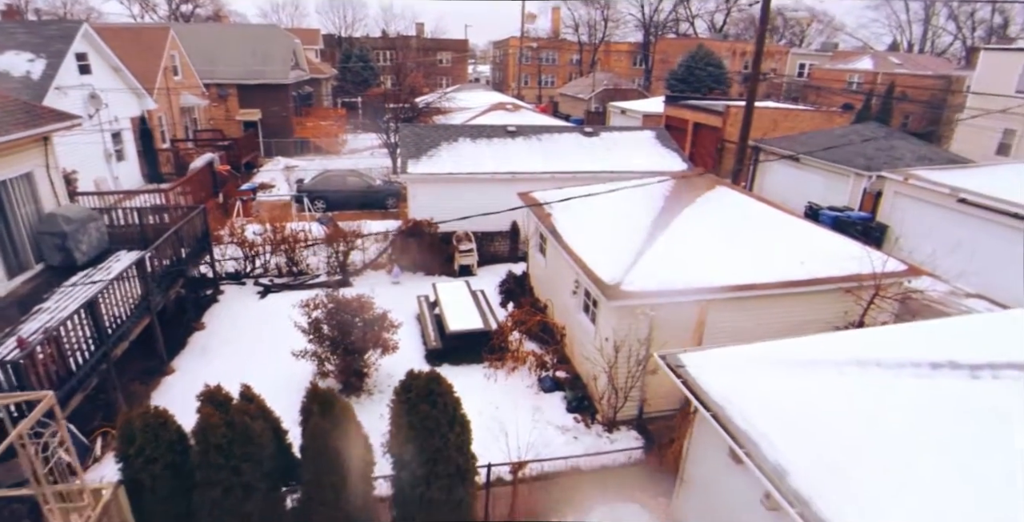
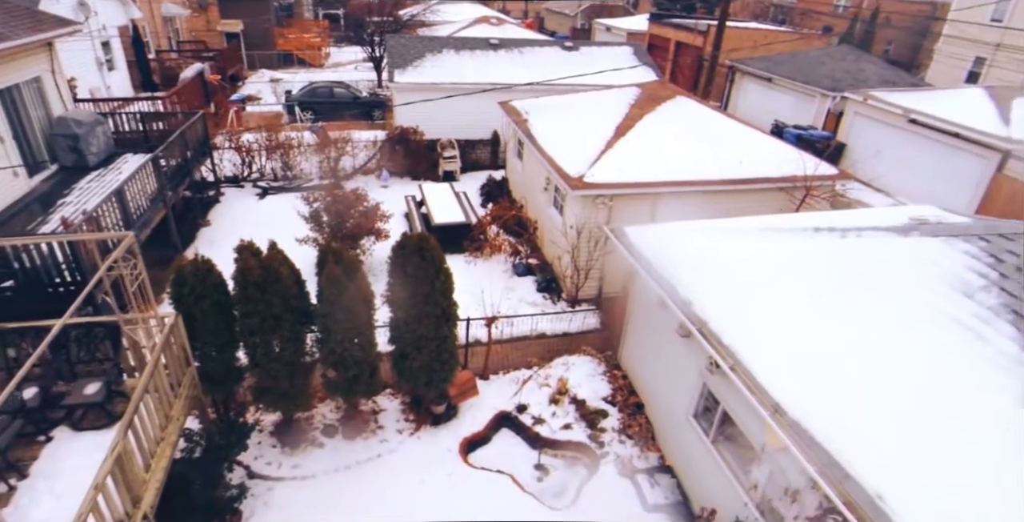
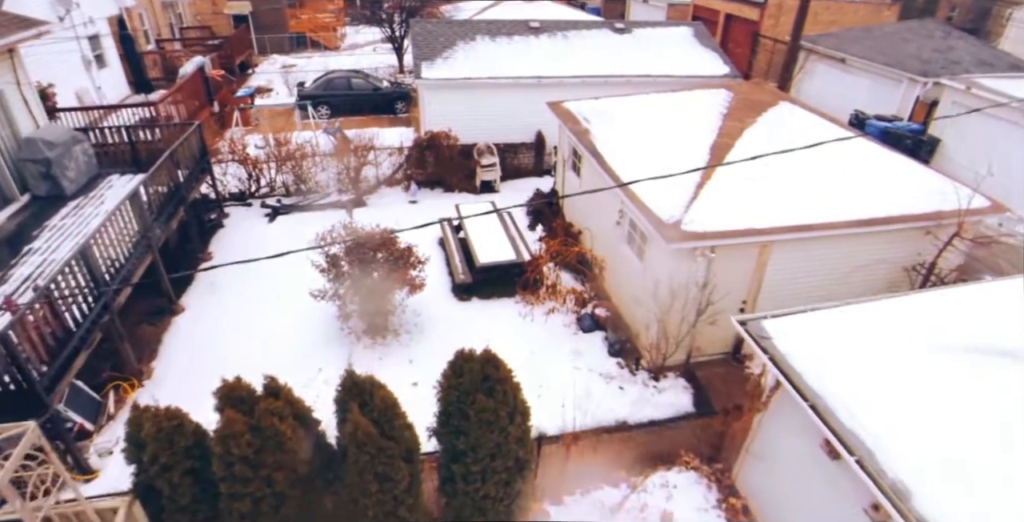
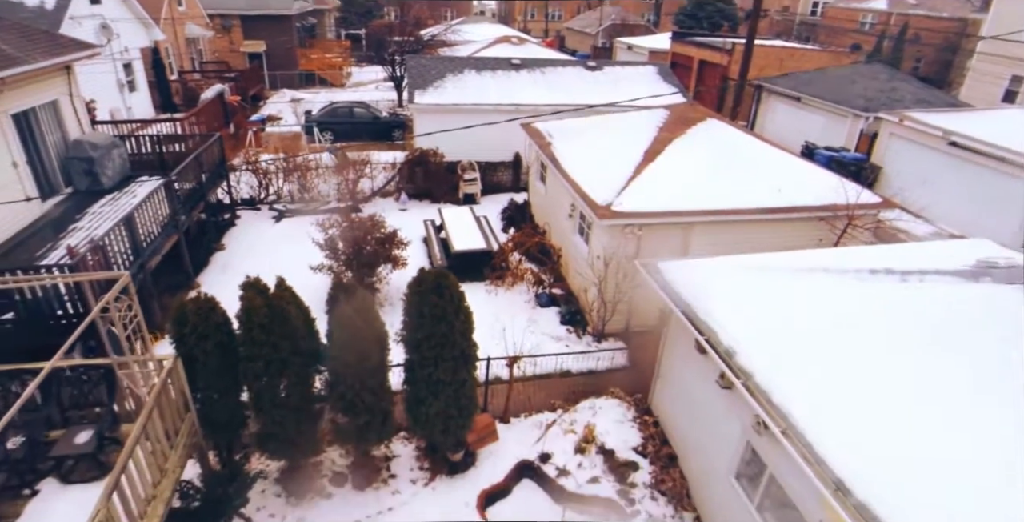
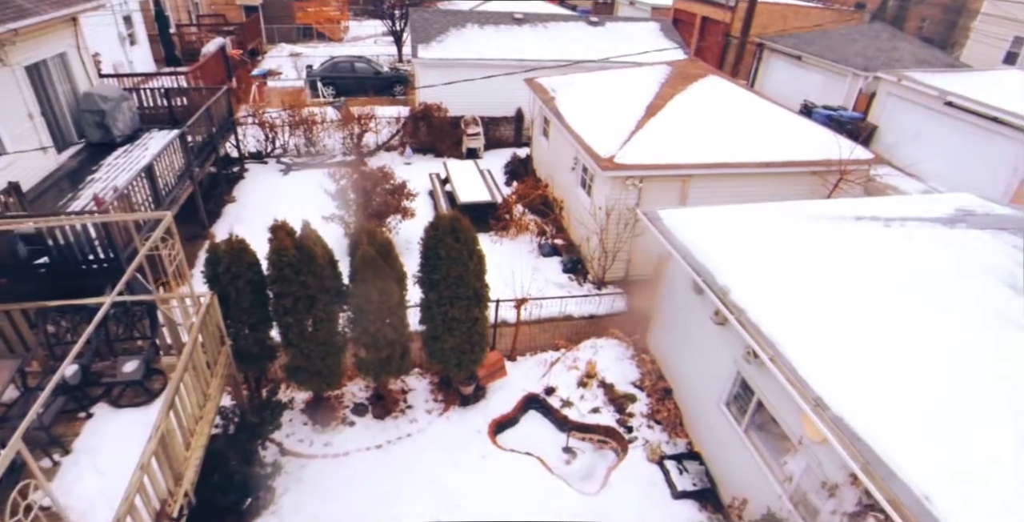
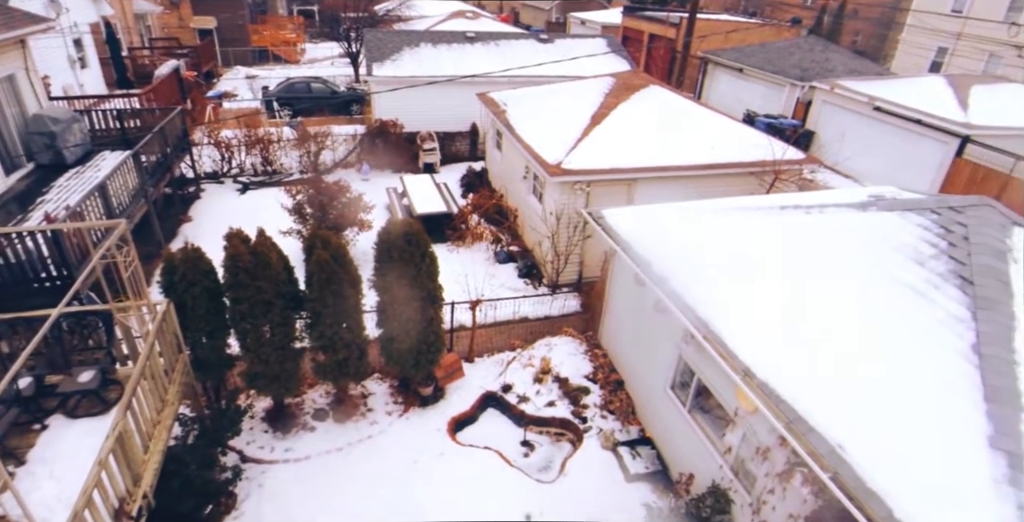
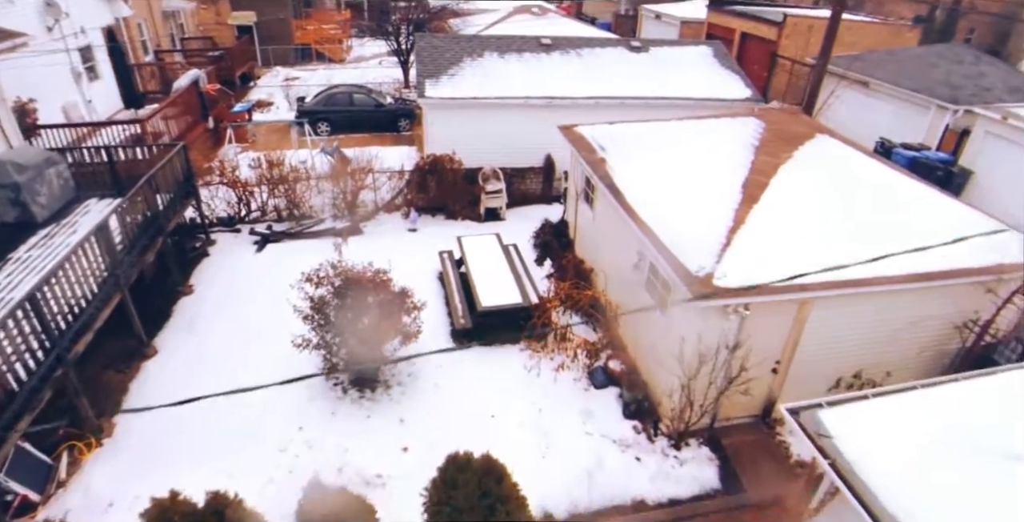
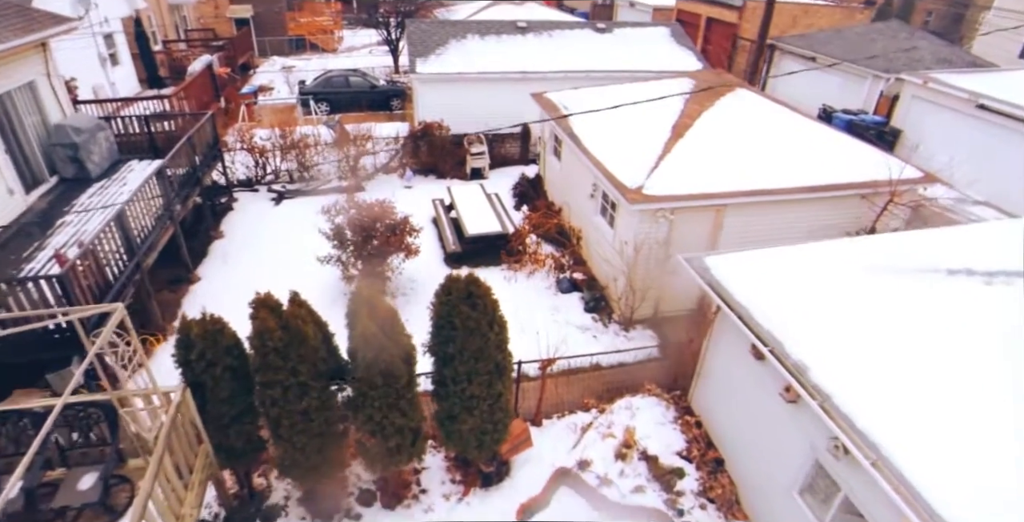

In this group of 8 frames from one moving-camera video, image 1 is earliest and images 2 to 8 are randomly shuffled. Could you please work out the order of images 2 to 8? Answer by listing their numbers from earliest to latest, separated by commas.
4, 2, 6, 5, 8, 3, 7
